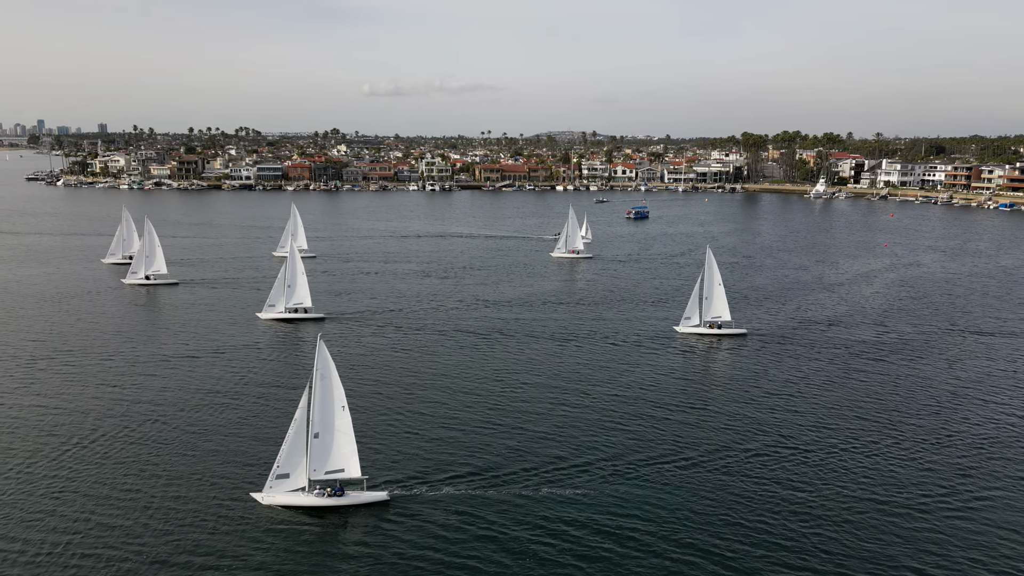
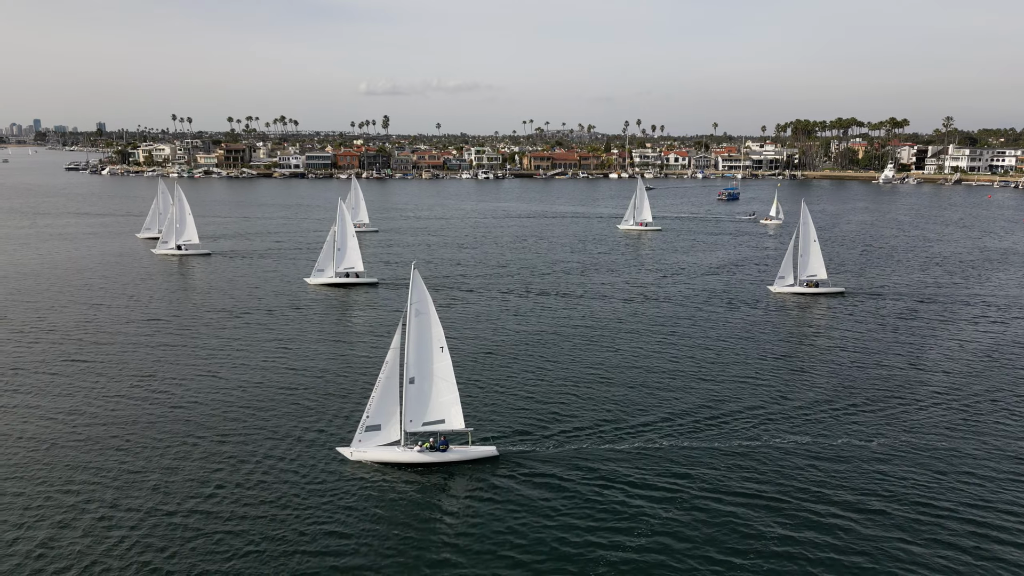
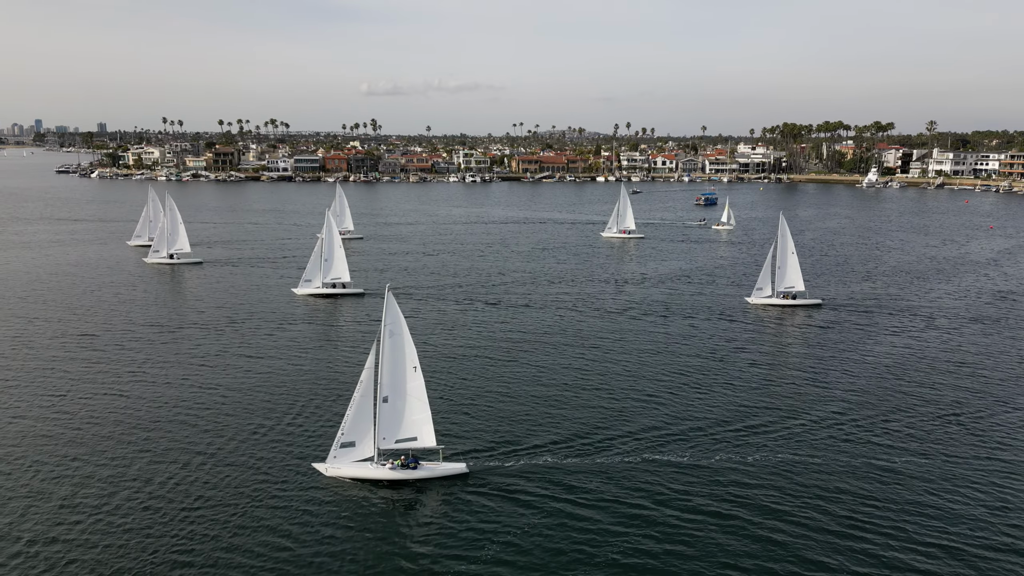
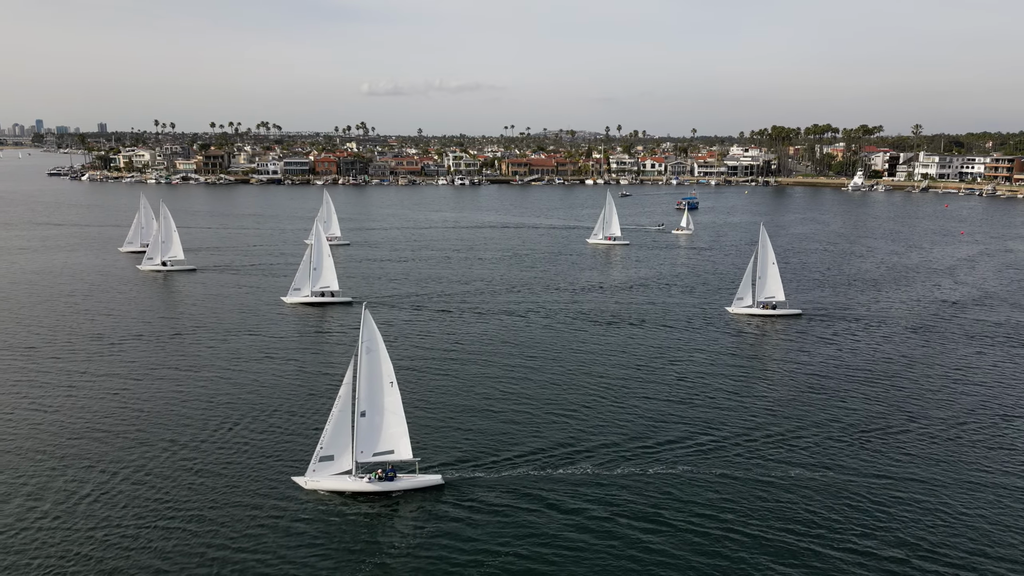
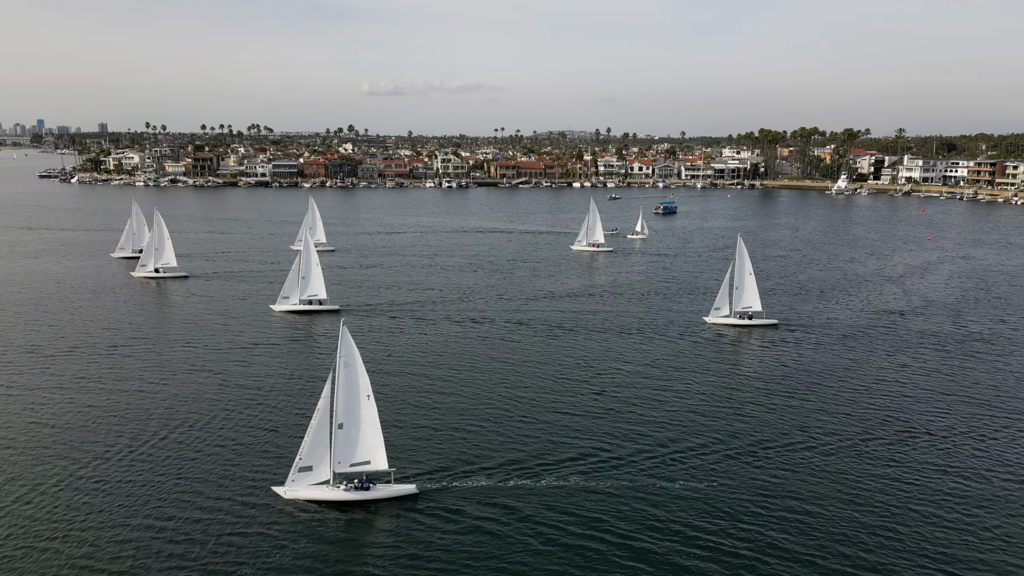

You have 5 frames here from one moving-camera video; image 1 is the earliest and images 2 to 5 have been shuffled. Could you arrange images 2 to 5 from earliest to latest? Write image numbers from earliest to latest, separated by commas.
5, 4, 3, 2
